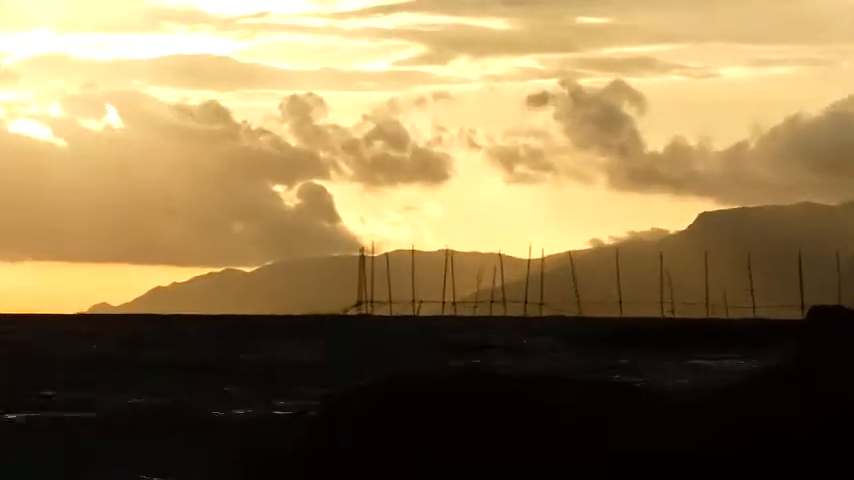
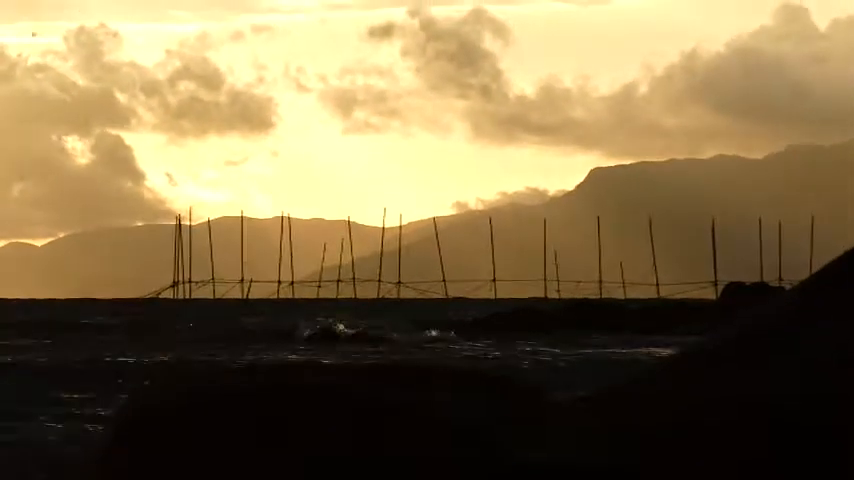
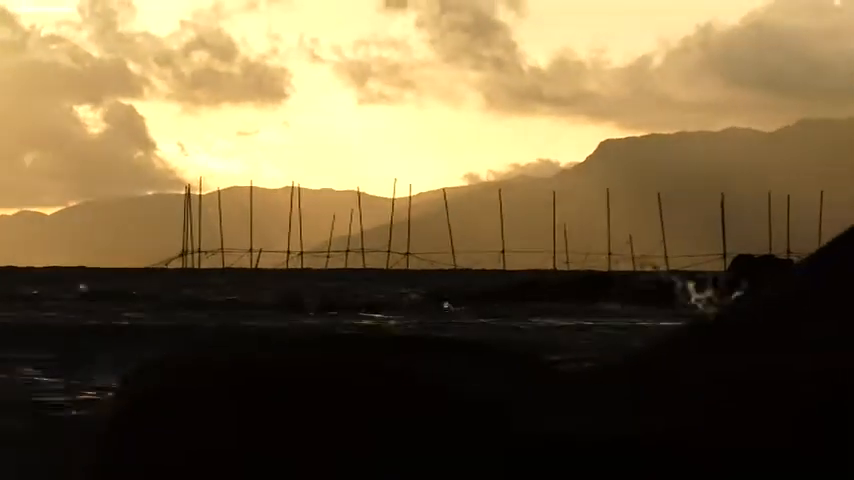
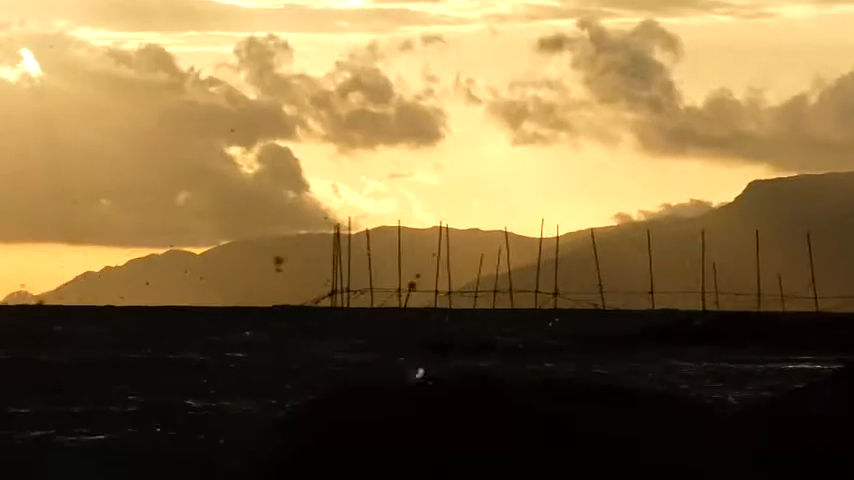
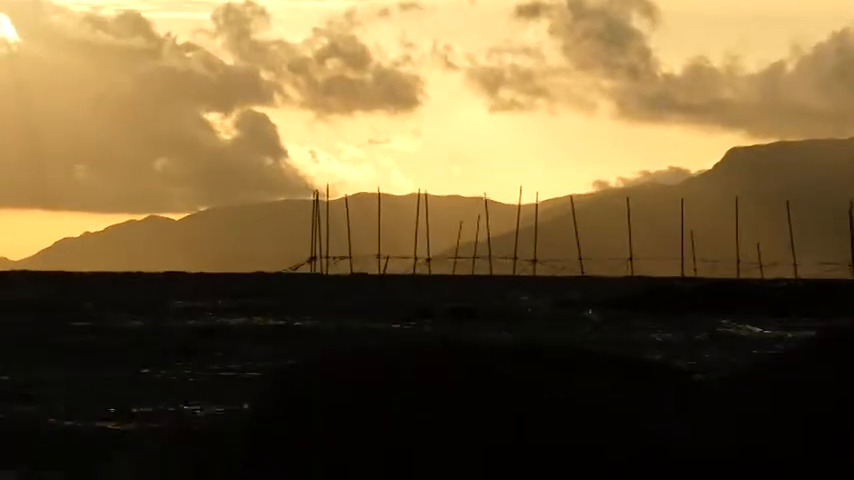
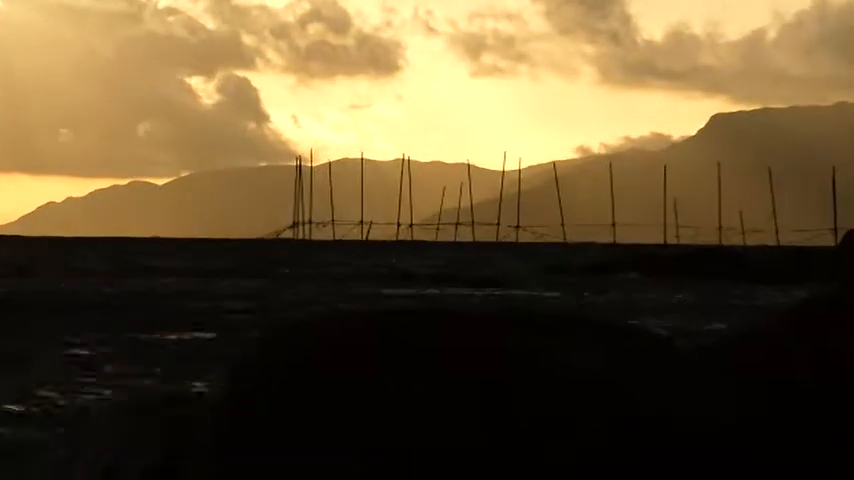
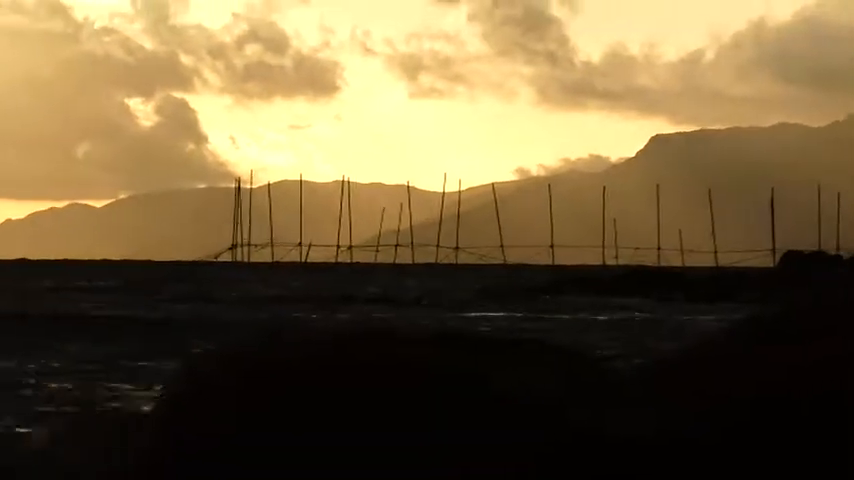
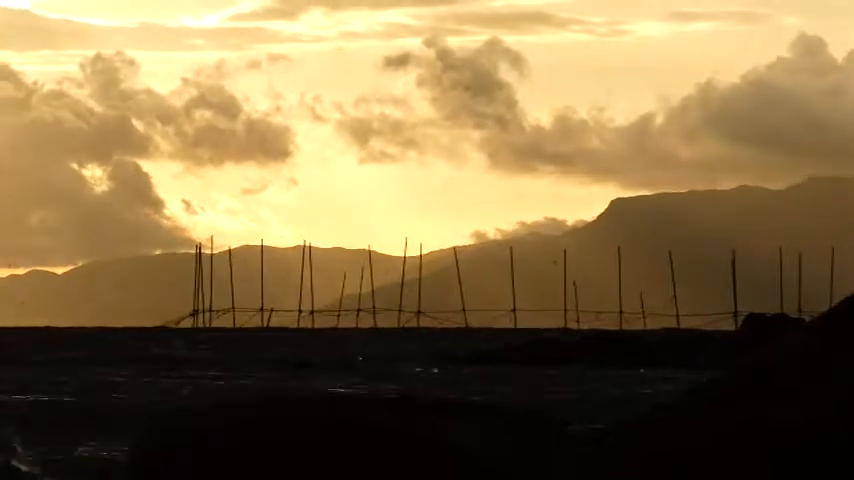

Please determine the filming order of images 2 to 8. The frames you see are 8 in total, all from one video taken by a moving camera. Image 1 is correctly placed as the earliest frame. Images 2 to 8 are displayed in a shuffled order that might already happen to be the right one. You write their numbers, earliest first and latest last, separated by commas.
4, 5, 6, 7, 3, 2, 8
